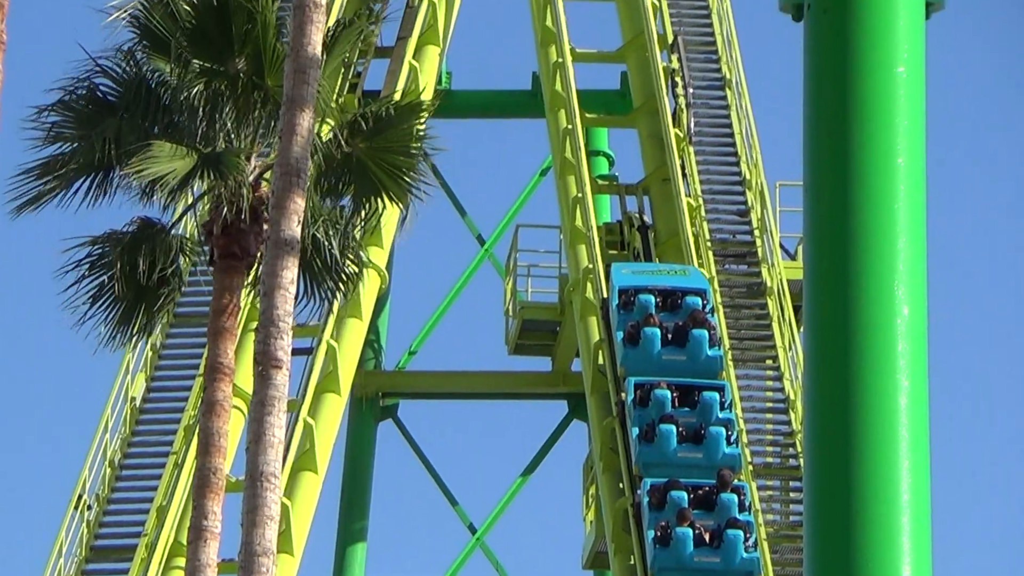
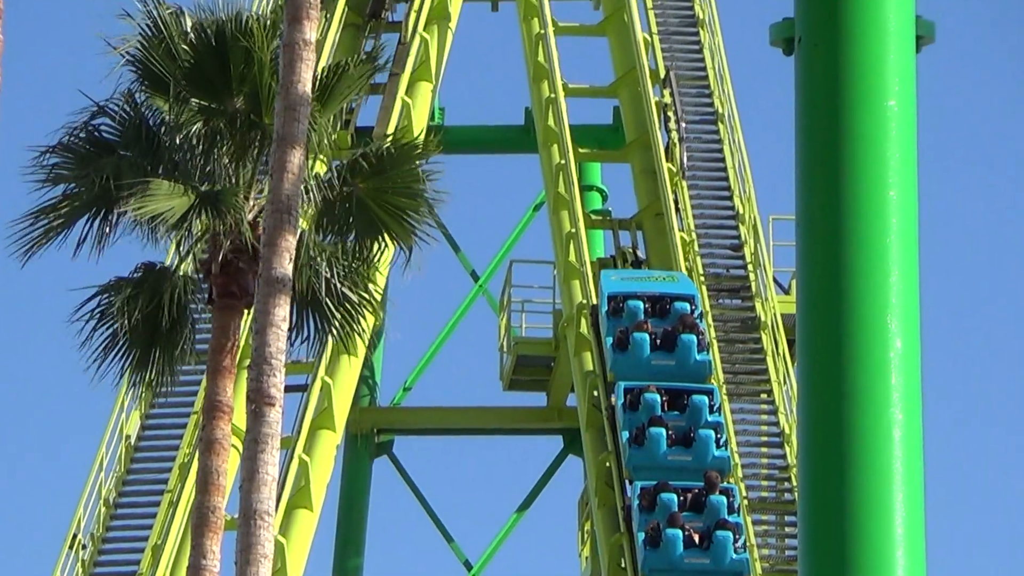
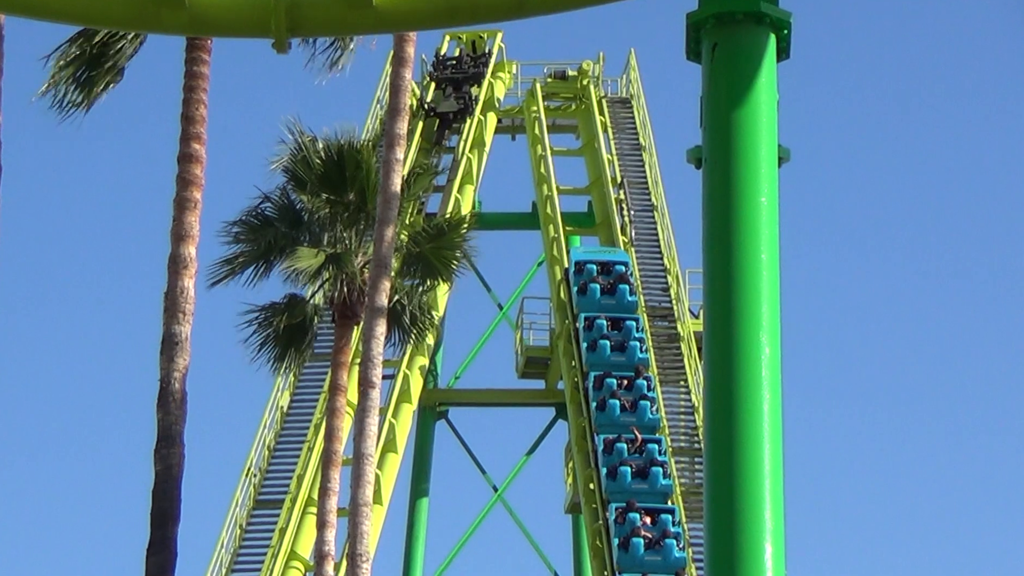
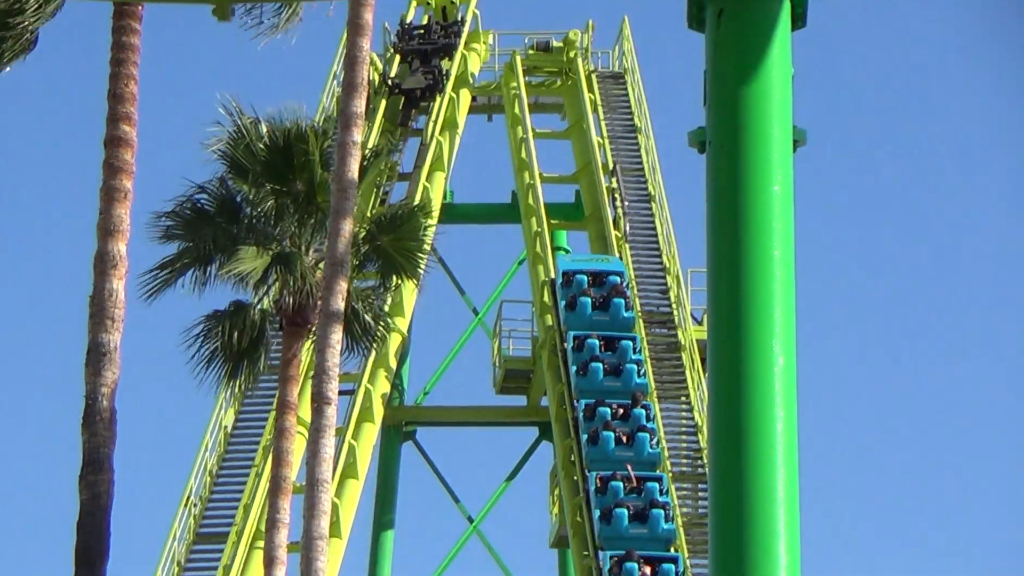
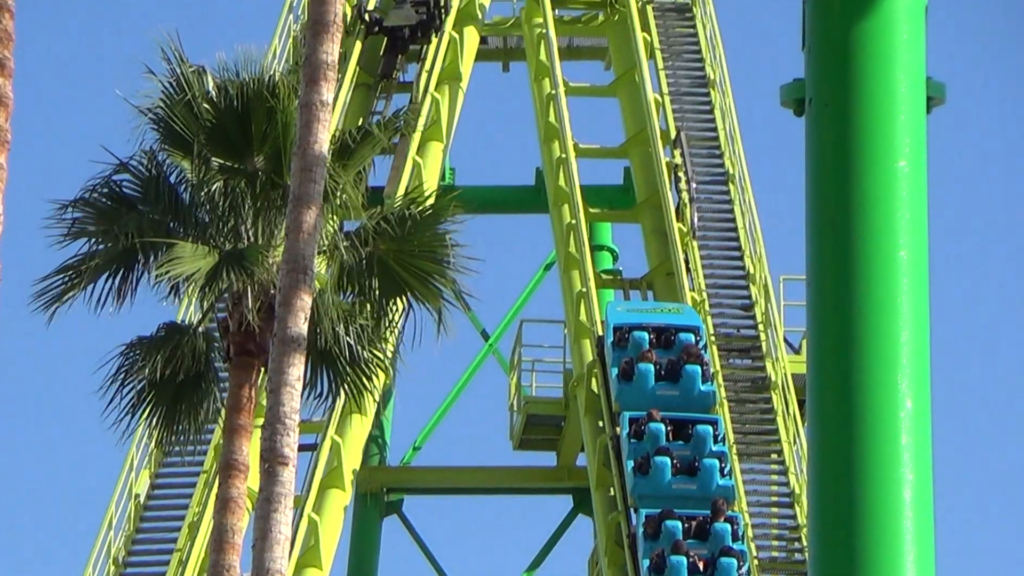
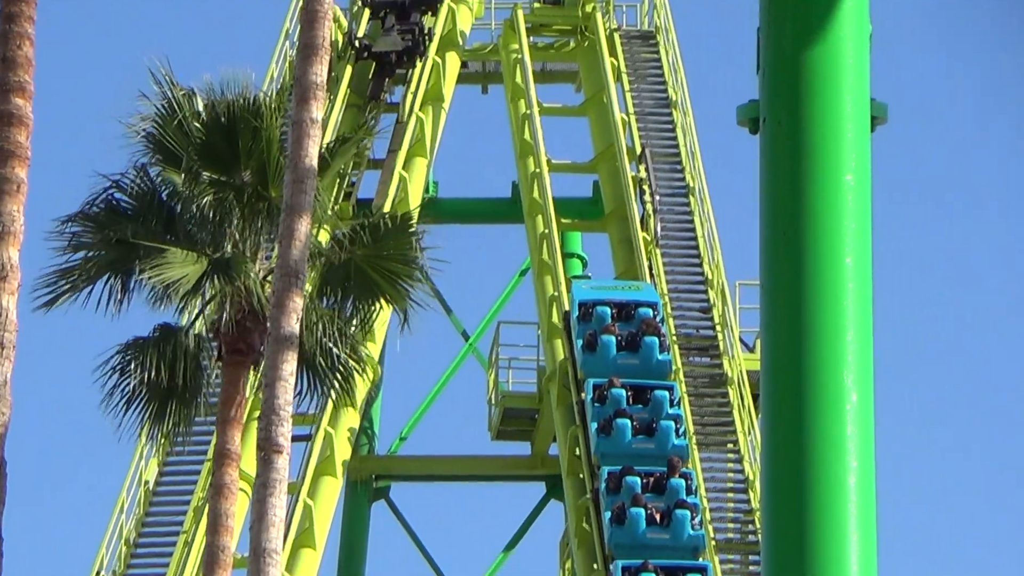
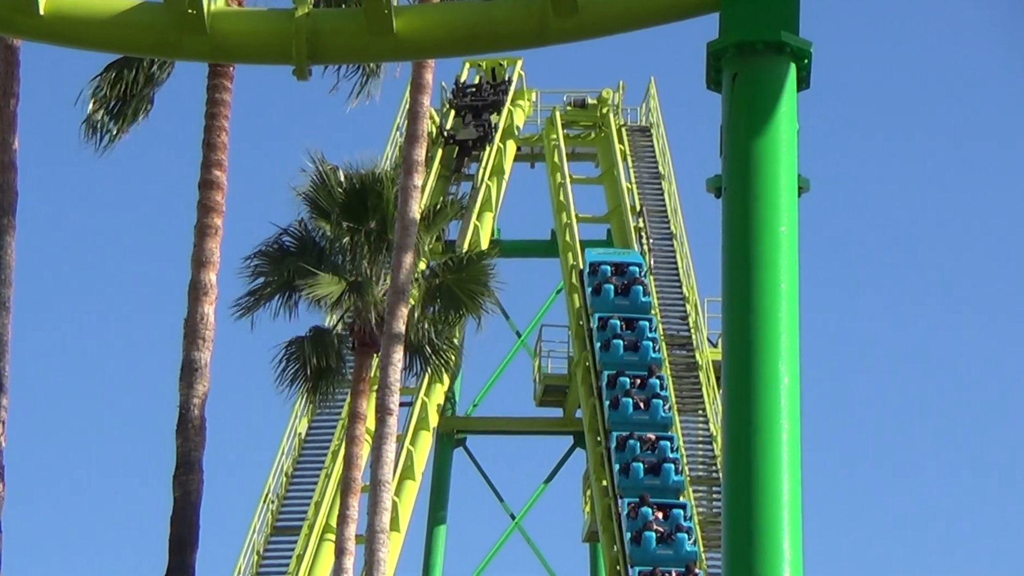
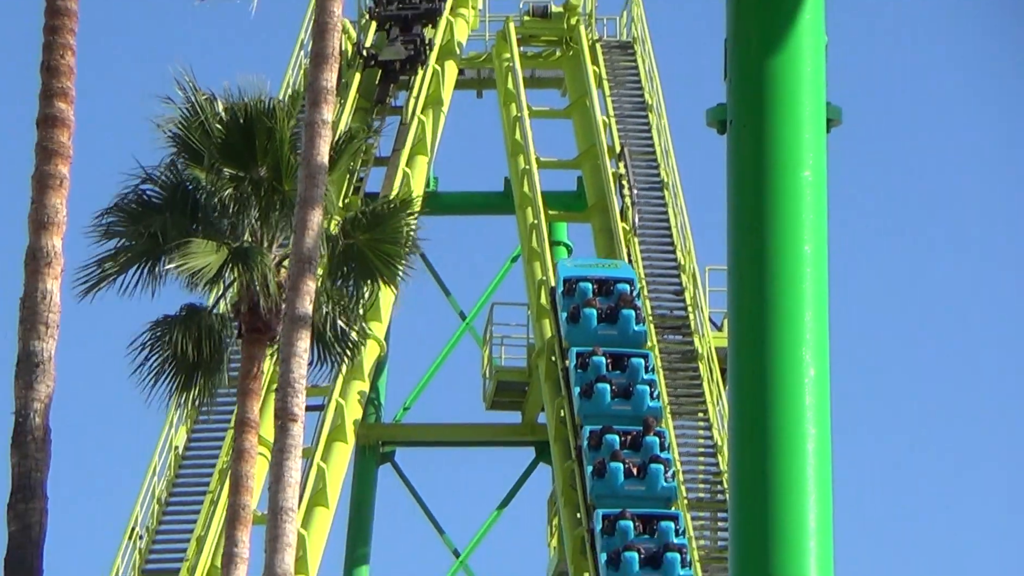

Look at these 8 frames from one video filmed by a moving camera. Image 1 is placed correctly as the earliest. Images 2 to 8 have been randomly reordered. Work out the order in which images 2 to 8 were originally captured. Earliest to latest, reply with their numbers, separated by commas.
2, 5, 6, 8, 4, 3, 7
